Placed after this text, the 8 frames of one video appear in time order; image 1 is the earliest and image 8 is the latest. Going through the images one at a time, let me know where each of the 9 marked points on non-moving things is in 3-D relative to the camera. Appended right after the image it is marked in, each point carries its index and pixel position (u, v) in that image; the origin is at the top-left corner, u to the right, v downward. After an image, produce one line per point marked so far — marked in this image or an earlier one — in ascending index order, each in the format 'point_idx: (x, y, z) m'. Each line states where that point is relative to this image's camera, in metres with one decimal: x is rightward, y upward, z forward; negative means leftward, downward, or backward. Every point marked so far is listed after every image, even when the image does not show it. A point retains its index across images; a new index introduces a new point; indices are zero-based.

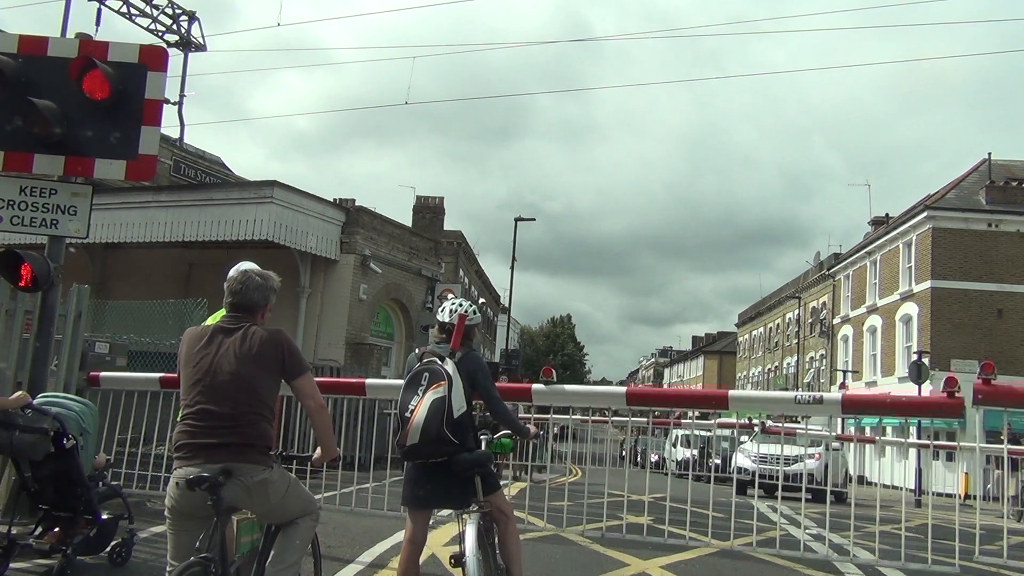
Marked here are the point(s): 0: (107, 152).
0: (-2.9, +1.0, +6.7) m
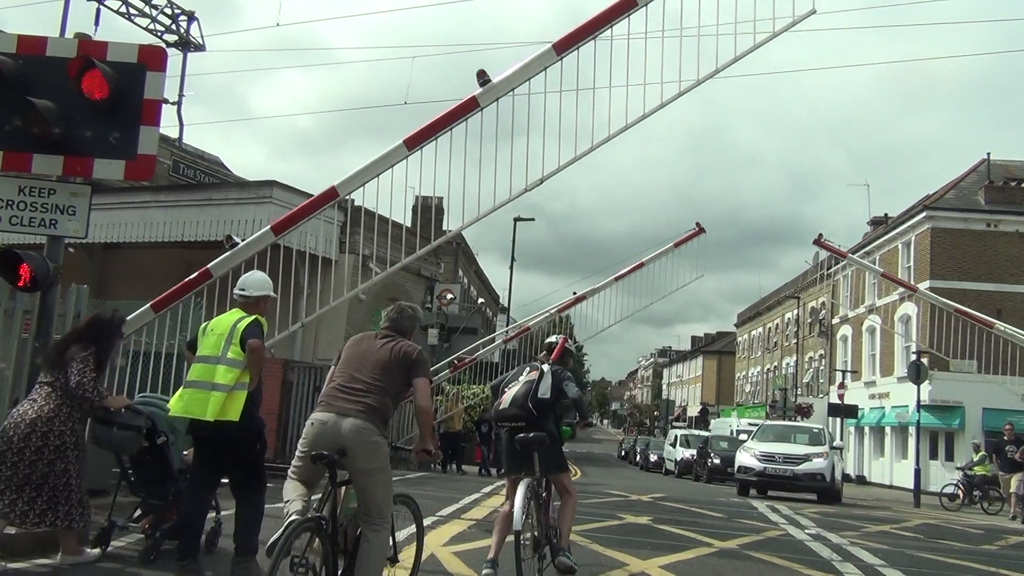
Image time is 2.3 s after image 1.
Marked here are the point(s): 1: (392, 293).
0: (-2.9, +1.0, +6.7) m
1: (-2.5, -0.1, +19.1) m
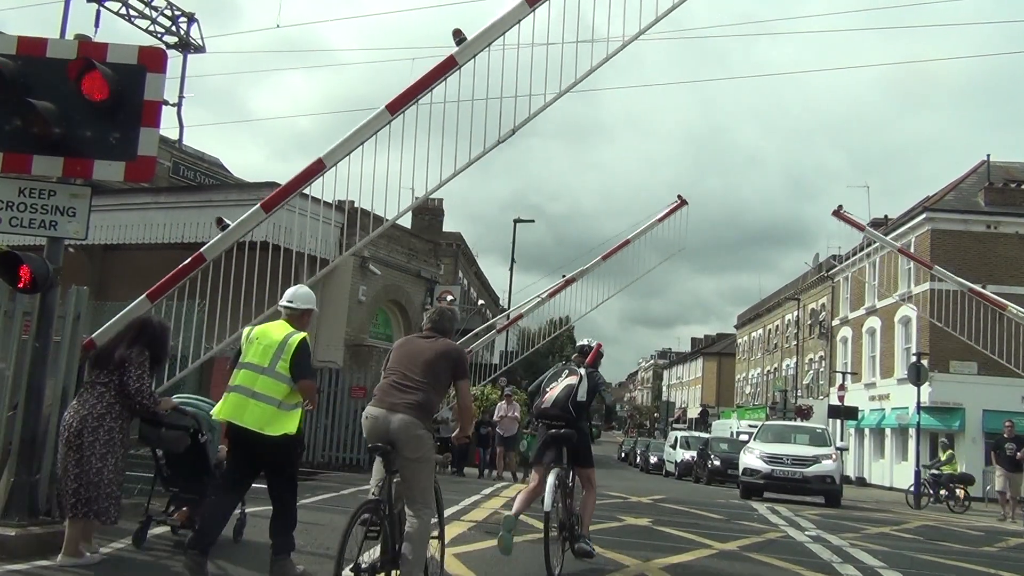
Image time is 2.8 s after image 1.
0: (-2.9, +1.0, +6.7) m
1: (-2.5, -0.1, +19.1) m
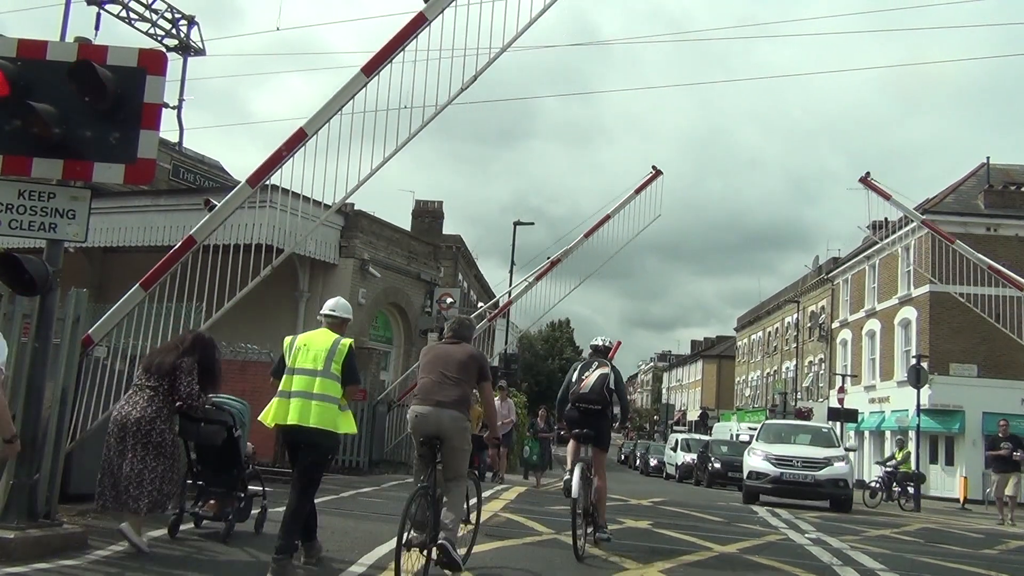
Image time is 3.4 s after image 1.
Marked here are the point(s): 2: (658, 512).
0: (-2.9, +1.0, +6.7) m
1: (-2.5, -0.2, +19.1) m
2: (+1.8, -2.7, +11.3) m
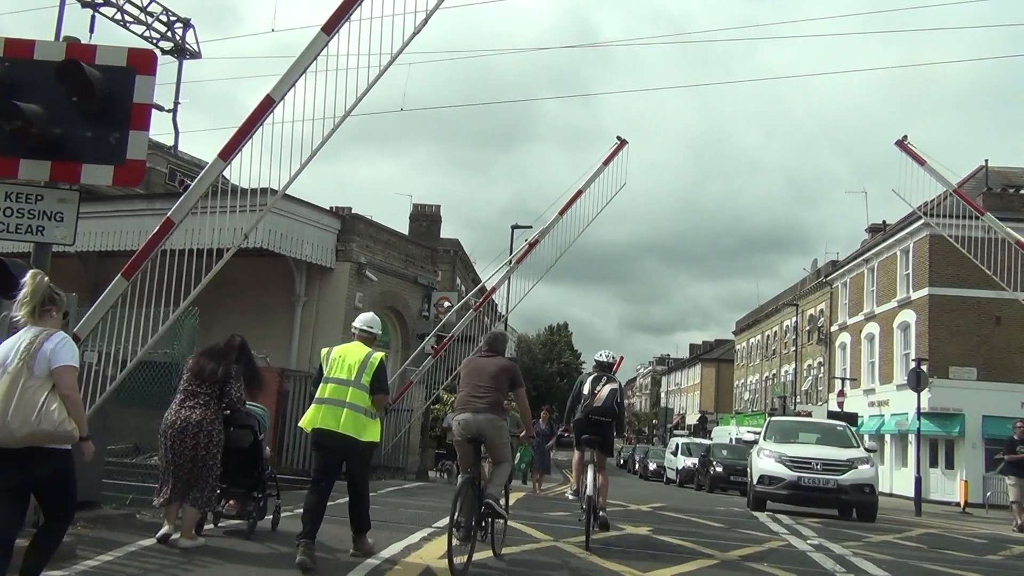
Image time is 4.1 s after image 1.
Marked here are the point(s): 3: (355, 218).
0: (-2.9, +0.9, +6.6) m
1: (-2.5, -0.3, +19.0) m
2: (+1.8, -2.8, +11.2) m
3: (-3.0, +1.3, +17.8) m
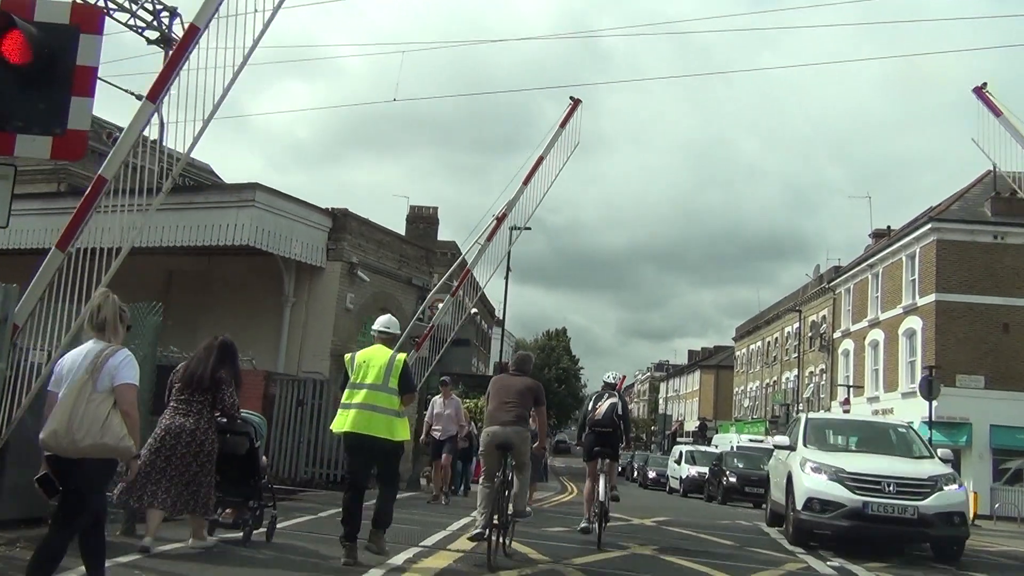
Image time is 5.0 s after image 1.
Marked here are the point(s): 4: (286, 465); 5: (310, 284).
0: (-2.9, +1.0, +5.9) m
1: (-2.6, -0.3, +18.3) m
2: (+1.7, -2.8, +10.5) m
3: (-3.0, +1.3, +17.1) m
4: (-3.6, -2.8, +14.8) m
5: (-3.7, +0.1, +17.1) m
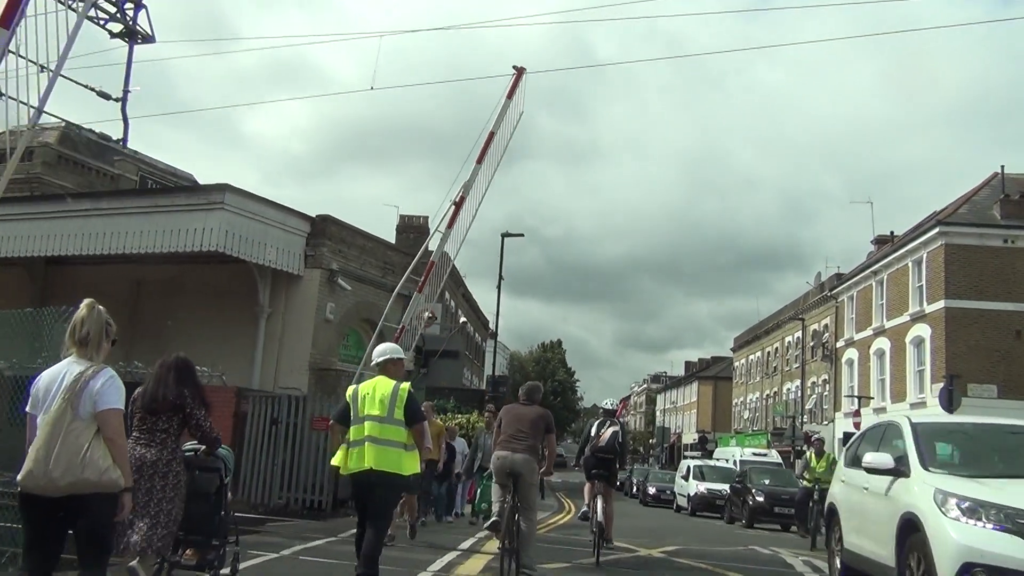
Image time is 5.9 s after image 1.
0: (-3.0, +1.0, +4.7) m
1: (-2.7, -0.4, +17.1) m
2: (+1.6, -2.8, +9.3) m
3: (-3.2, +1.2, +16.0) m
4: (-3.7, -2.9, +13.6) m
5: (-3.9, -0.1, +16.0) m
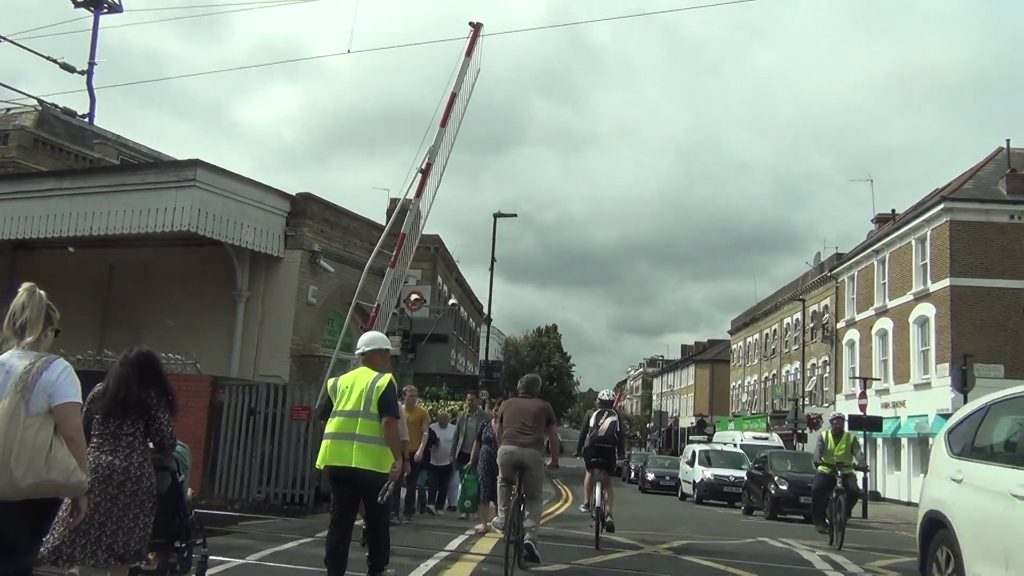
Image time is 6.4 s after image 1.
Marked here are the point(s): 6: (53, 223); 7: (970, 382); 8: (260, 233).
0: (-3.1, +1.1, +3.9) m
1: (-2.8, -0.1, +16.3) m
2: (+1.6, -2.5, +8.5) m
3: (-3.3, +1.5, +15.1) m
4: (-3.8, -2.7, +12.8) m
5: (-4.0, +0.2, +15.1) m
6: (-7.0, +1.1, +15.3) m
7: (+8.0, -1.6, +16.3) m
8: (-3.9, +0.9, +14.5) m
